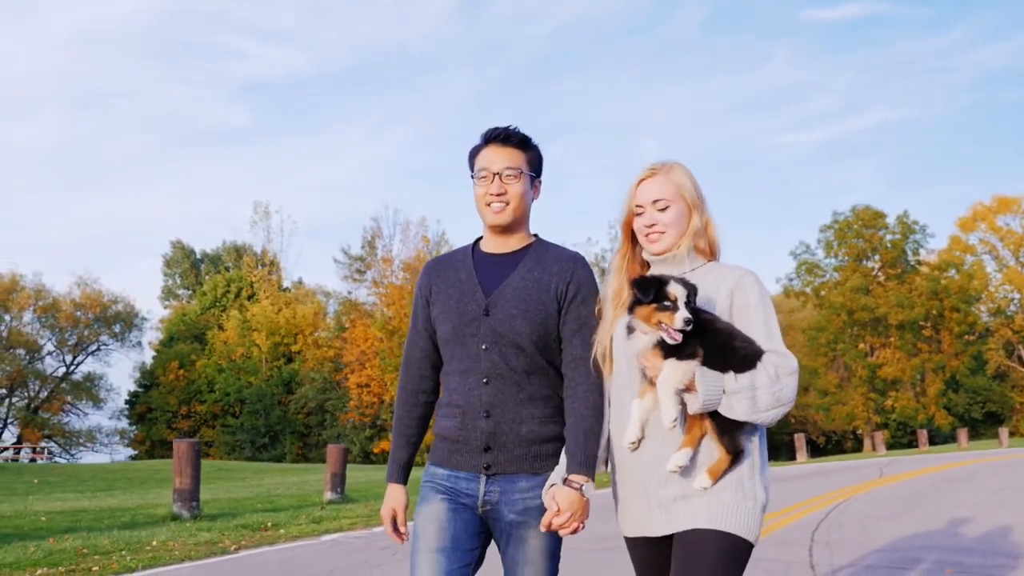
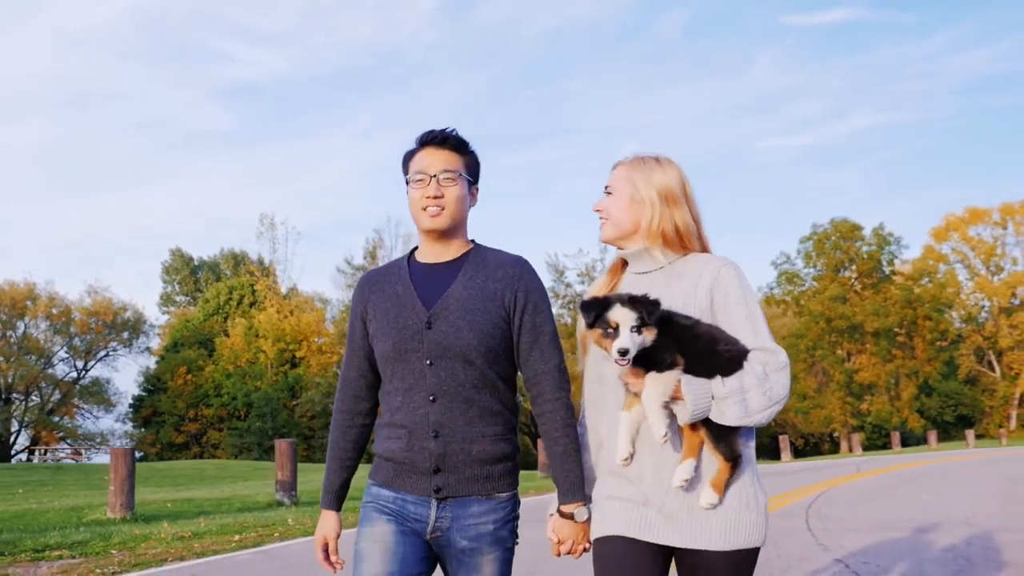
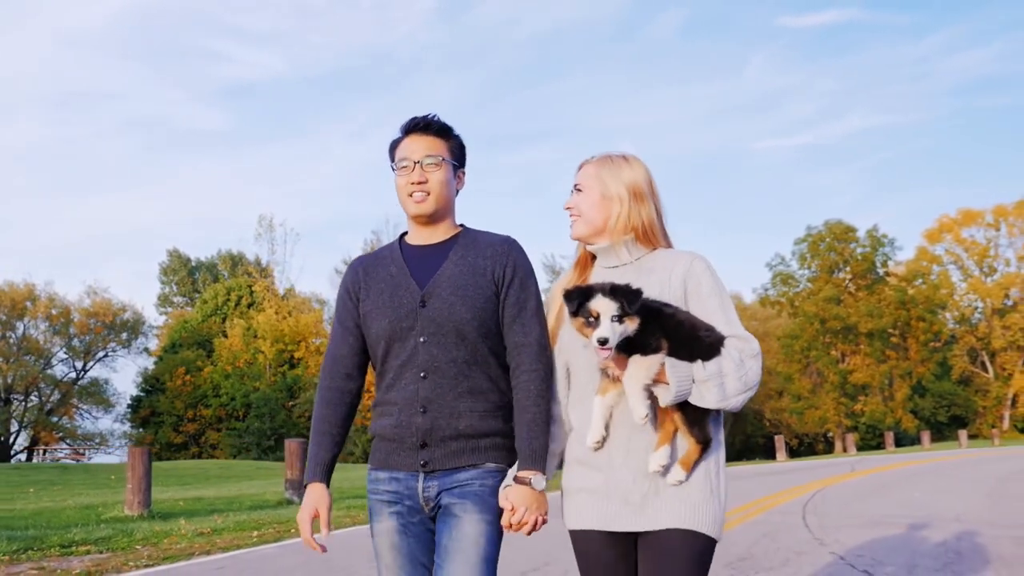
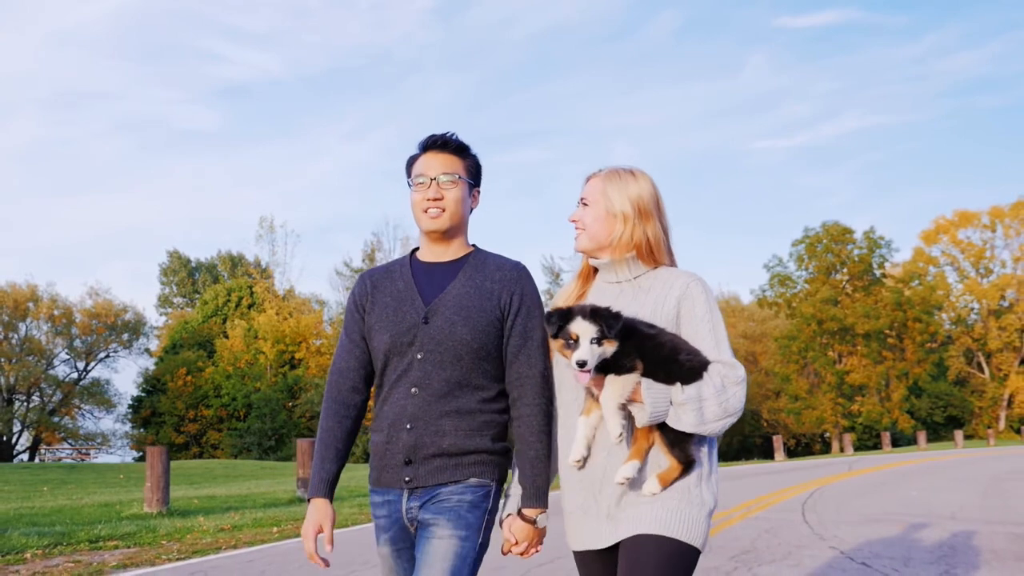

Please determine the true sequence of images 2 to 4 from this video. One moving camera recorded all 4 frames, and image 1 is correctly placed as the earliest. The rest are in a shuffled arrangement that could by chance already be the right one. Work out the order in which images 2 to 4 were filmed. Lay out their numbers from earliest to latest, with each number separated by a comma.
2, 3, 4
